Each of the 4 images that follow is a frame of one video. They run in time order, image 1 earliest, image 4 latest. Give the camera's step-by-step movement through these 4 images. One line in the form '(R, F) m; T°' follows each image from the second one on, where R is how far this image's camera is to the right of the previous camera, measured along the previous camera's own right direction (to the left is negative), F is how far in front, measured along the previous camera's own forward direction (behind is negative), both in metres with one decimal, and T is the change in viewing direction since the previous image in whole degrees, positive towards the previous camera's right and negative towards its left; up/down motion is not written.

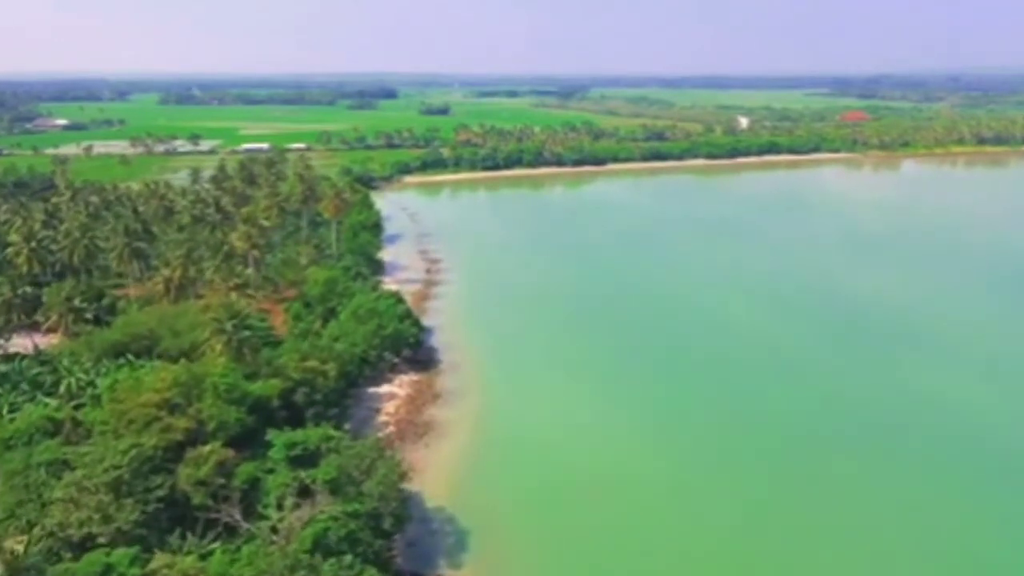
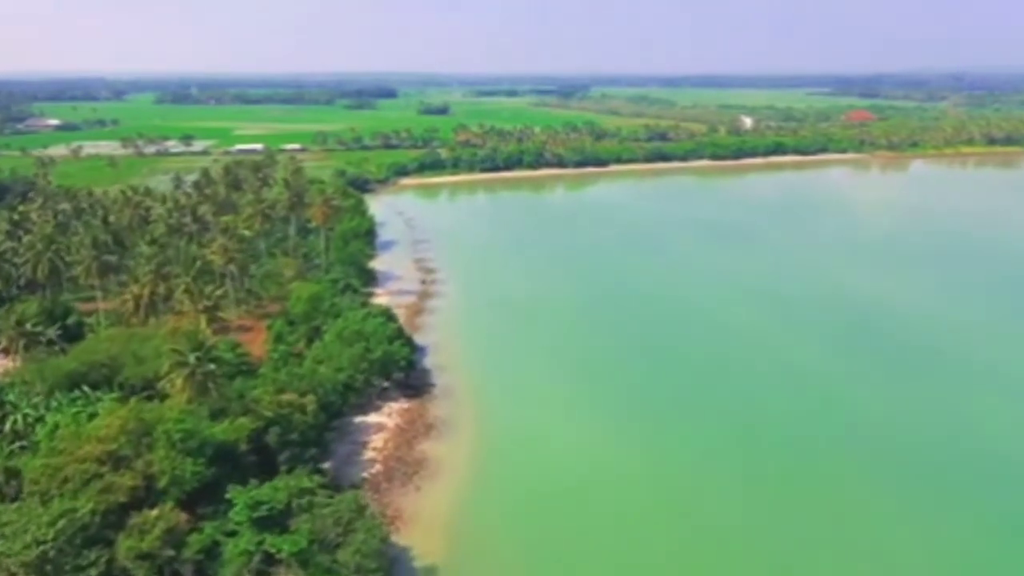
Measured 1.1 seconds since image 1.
(0.0, +4.0) m; 0°
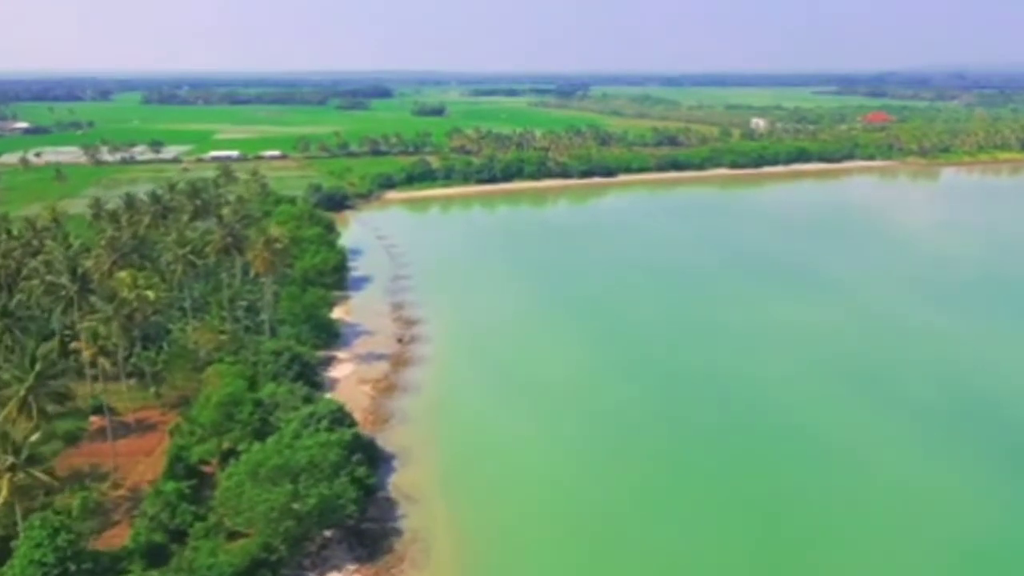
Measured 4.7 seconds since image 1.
(-0.1, +14.2) m; 0°
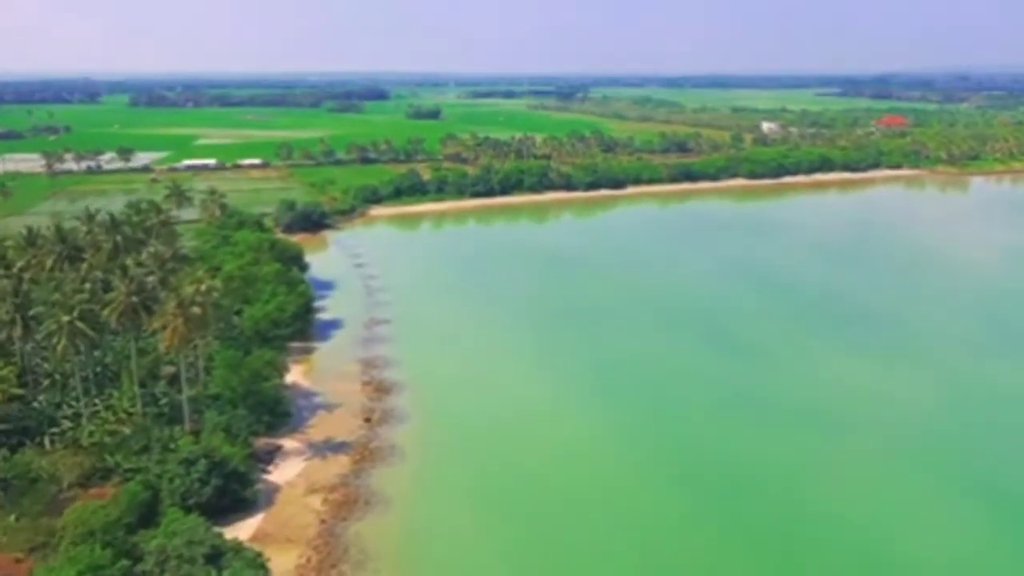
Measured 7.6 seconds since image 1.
(-0.1, +11.8) m; 0°
